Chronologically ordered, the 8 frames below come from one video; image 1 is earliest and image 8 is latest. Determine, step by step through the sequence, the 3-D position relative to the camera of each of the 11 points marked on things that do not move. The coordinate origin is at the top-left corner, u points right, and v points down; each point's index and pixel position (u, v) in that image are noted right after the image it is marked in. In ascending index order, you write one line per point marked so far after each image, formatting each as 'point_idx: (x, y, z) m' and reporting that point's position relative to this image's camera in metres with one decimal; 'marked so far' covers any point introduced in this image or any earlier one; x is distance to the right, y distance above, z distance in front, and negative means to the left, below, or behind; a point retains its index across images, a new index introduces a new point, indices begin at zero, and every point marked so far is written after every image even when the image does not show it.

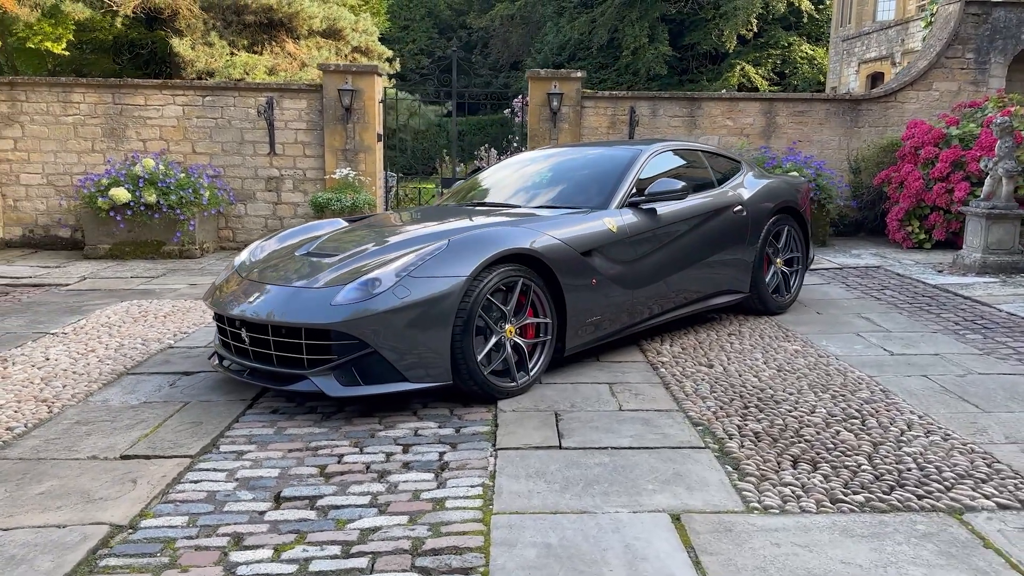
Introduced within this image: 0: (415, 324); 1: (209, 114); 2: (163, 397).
0: (-0.4, -0.1, +3.6) m
1: (-3.4, +1.9, +9.5) m
2: (-1.7, -0.5, +4.1) m
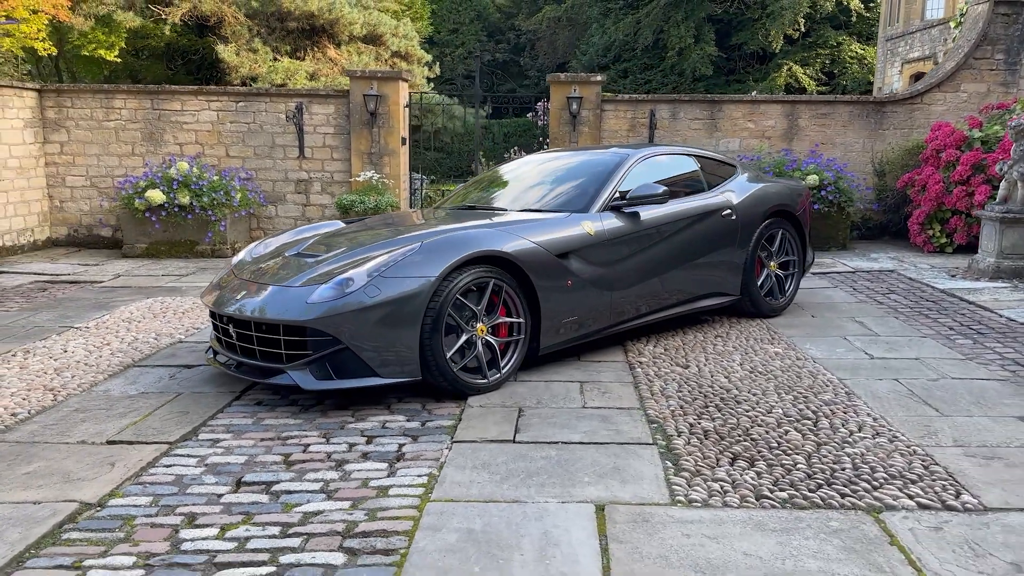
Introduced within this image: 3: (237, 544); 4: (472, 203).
0: (-0.6, -0.1, +3.8) m
1: (-3.1, +2.0, +9.9) m
2: (-1.8, -0.5, +4.4) m
3: (-0.8, -0.8, +2.6) m
4: (-0.1, +0.5, +5.2) m
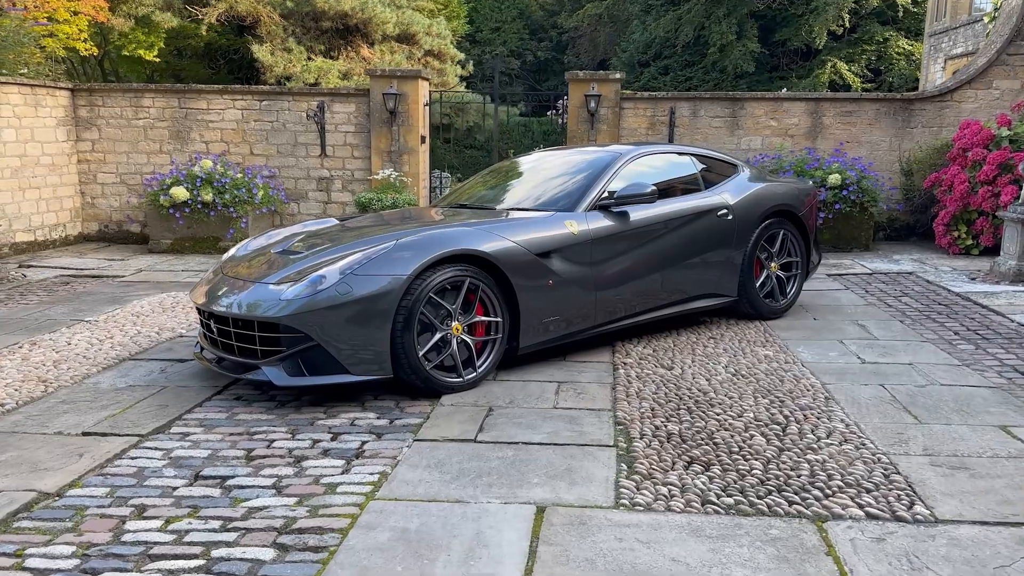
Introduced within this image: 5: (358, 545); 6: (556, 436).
0: (-0.7, -0.1, +3.8) m
1: (-2.9, +2.0, +10.0) m
2: (-1.9, -0.5, +4.5) m
3: (-1.0, -0.8, +2.6) m
4: (-0.2, +0.5, +5.2) m
5: (-0.5, -0.8, +2.5) m
6: (+0.2, -0.6, +3.5) m
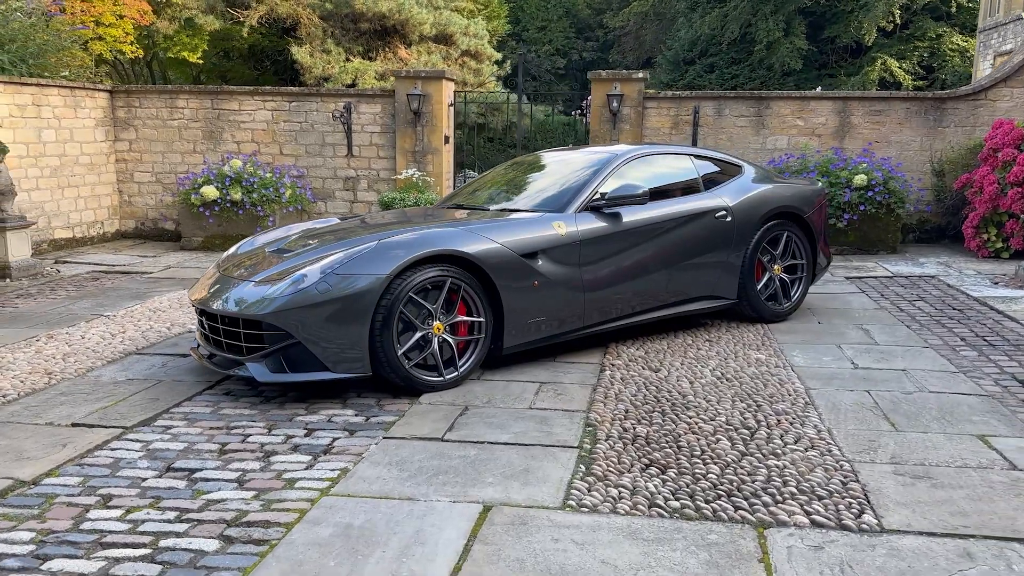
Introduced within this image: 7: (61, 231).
0: (-0.8, -0.1, +3.9) m
1: (-2.6, +2.0, +10.2) m
2: (-2.0, -0.5, +4.6) m
3: (-1.2, -0.8, +2.7) m
4: (-0.2, +0.5, +5.3) m
5: (-0.6, -0.8, +2.6) m
6: (0.0, -0.6, +3.5) m
7: (-5.2, +0.7, +9.7) m
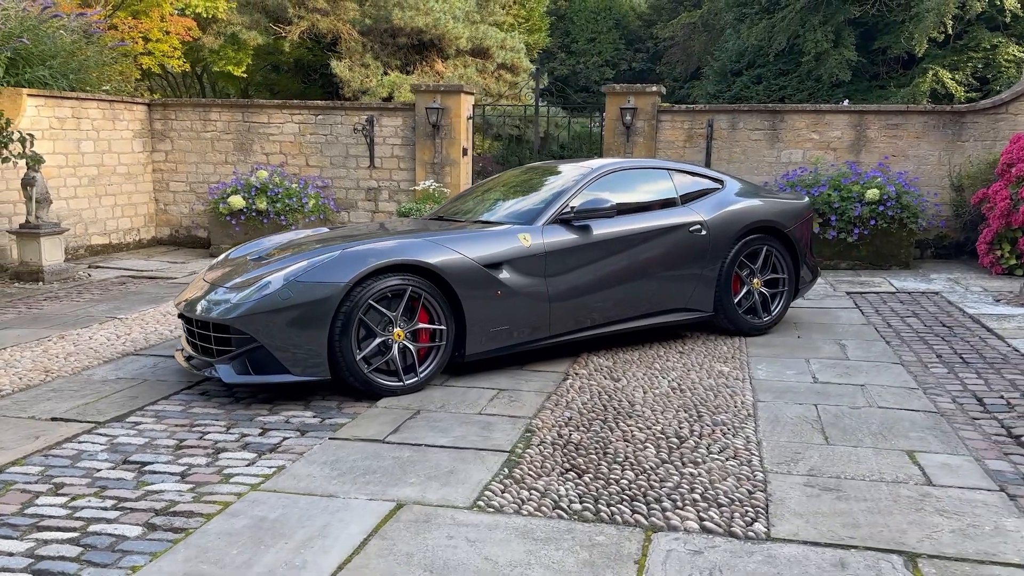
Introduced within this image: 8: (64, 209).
0: (-1.0, -0.2, +4.1) m
1: (-2.4, +1.9, +10.6) m
2: (-2.2, -0.5, +4.9) m
3: (-1.5, -0.8, +3.0) m
4: (-0.3, +0.5, +5.4) m
5: (-1.0, -0.8, +2.8) m
6: (-0.2, -0.6, +3.6) m
7: (-5.0, +0.6, +10.2) m
8: (-5.1, +0.9, +9.6) m
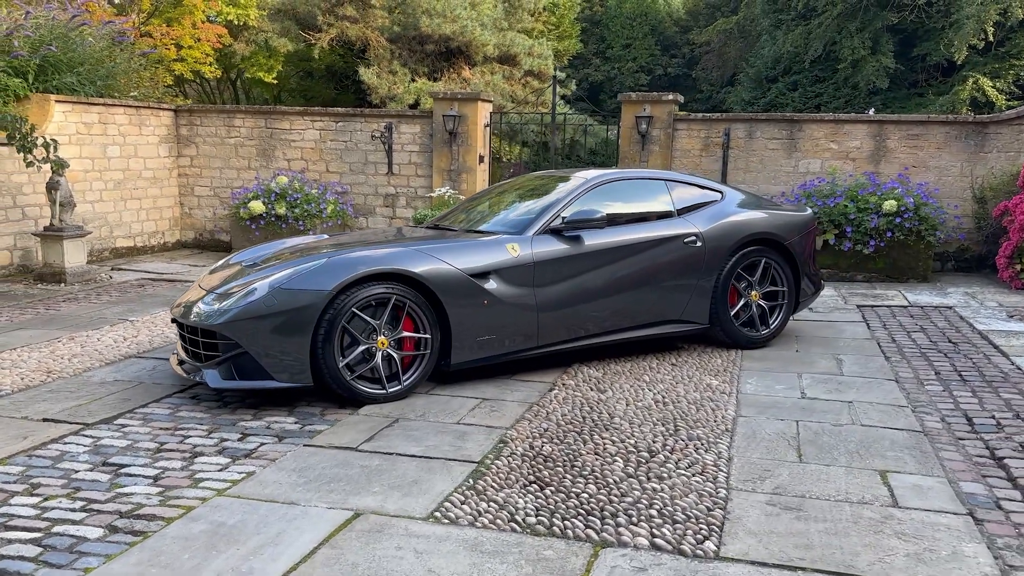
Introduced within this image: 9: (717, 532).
0: (-1.1, -0.2, +4.1) m
1: (-2.2, +1.9, +10.7) m
2: (-2.2, -0.5, +5.0) m
3: (-1.7, -0.8, +3.0) m
4: (-0.3, +0.4, +5.5) m
5: (-1.1, -0.8, +2.8) m
6: (-0.3, -0.7, +3.6) m
7: (-4.8, +0.6, +10.5) m
8: (-4.9, +0.9, +9.9) m
9: (+0.7, -0.8, +2.8) m
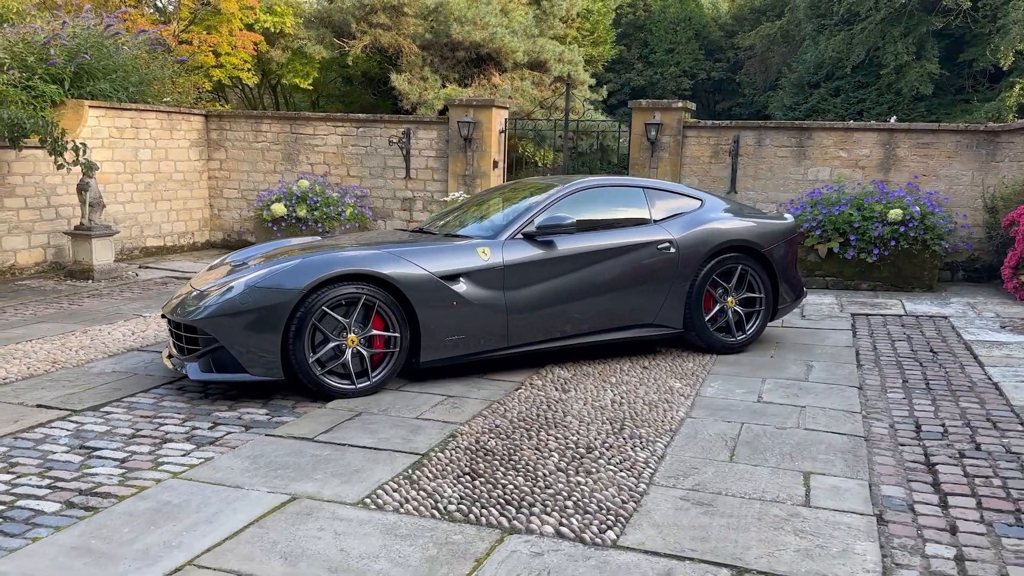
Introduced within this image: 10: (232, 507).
0: (-1.3, -0.2, +4.4) m
1: (-1.9, +1.9, +11.0) m
2: (-2.4, -0.5, +5.3) m
3: (-2.0, -0.8, +3.3) m
4: (-0.5, +0.4, +5.7) m
5: (-1.4, -0.8, +3.1) m
6: (-0.6, -0.7, +3.8) m
7: (-4.6, +0.6, +10.9) m
8: (-4.7, +0.9, +10.3) m
9: (+0.4, -0.8, +2.9) m
10: (-1.0, -0.8, +3.1) m
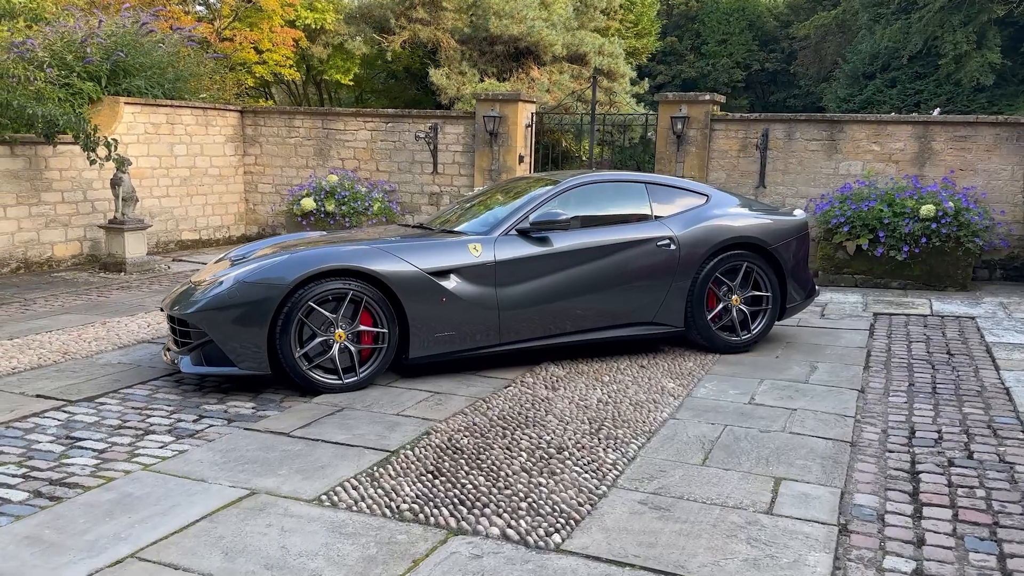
0: (-1.4, -0.2, +4.4) m
1: (-1.6, +2.0, +11.1) m
2: (-2.4, -0.5, +5.4) m
3: (-2.1, -0.8, +3.4) m
4: (-0.4, +0.4, +5.6) m
5: (-1.6, -0.8, +3.1) m
6: (-0.7, -0.7, +3.9) m
7: (-4.2, +0.7, +11.2) m
8: (-4.4, +1.0, +10.6) m
9: (+0.2, -0.8, +2.9) m
10: (-1.2, -0.8, +3.1) m
